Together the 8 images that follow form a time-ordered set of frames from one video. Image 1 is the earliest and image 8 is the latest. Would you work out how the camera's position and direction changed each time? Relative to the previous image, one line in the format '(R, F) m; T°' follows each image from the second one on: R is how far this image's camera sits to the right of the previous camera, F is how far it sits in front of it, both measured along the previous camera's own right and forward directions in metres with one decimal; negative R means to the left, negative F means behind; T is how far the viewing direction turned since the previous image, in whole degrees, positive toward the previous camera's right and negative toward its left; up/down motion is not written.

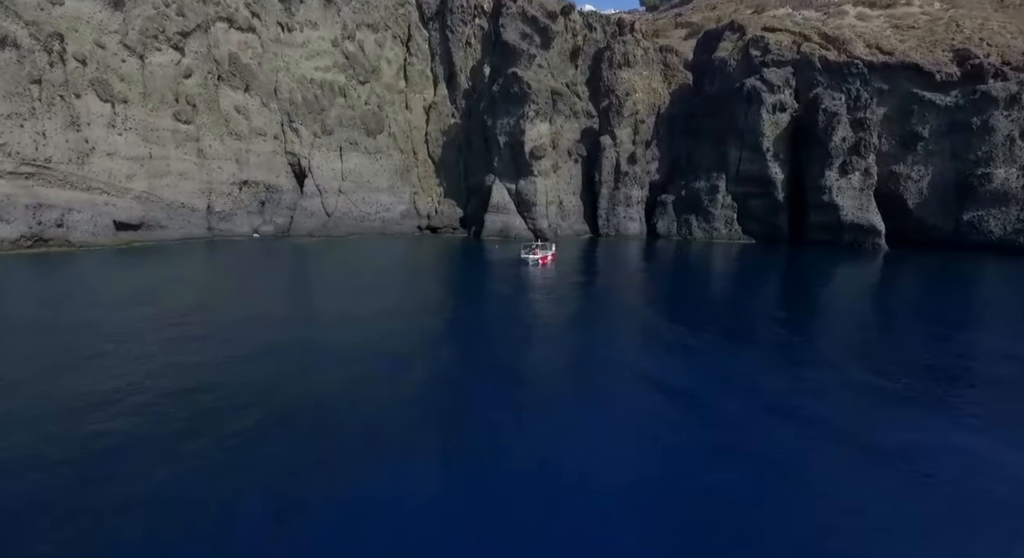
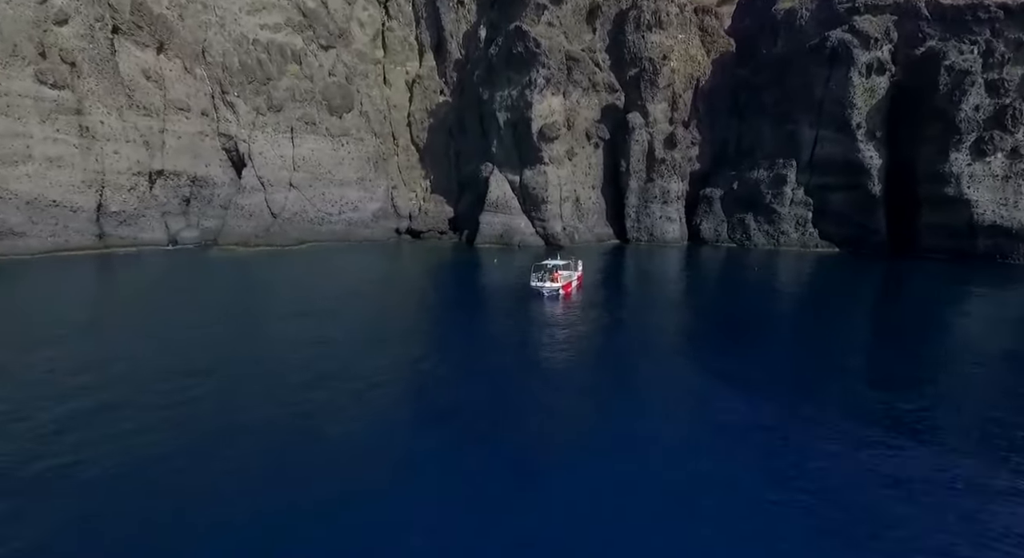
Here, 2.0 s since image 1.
(-0.2, +15.3) m; 0°
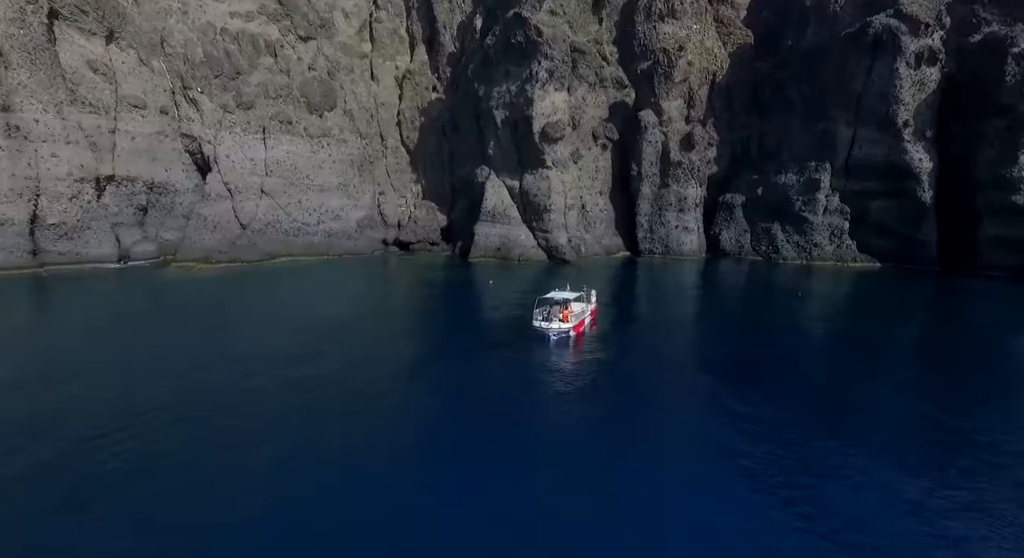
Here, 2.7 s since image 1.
(+0.1, +5.5) m; 0°
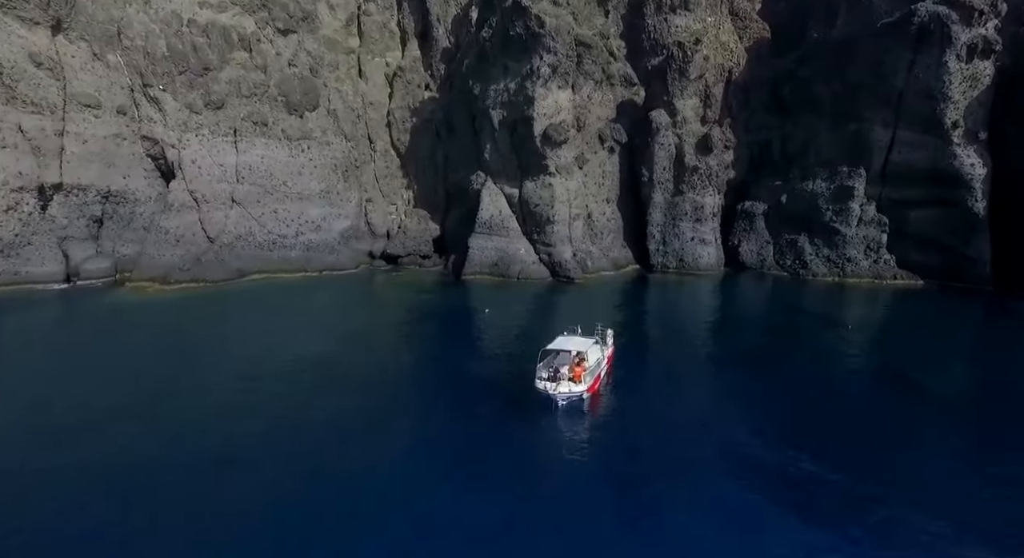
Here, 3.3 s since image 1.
(+0.1, +4.5) m; 0°
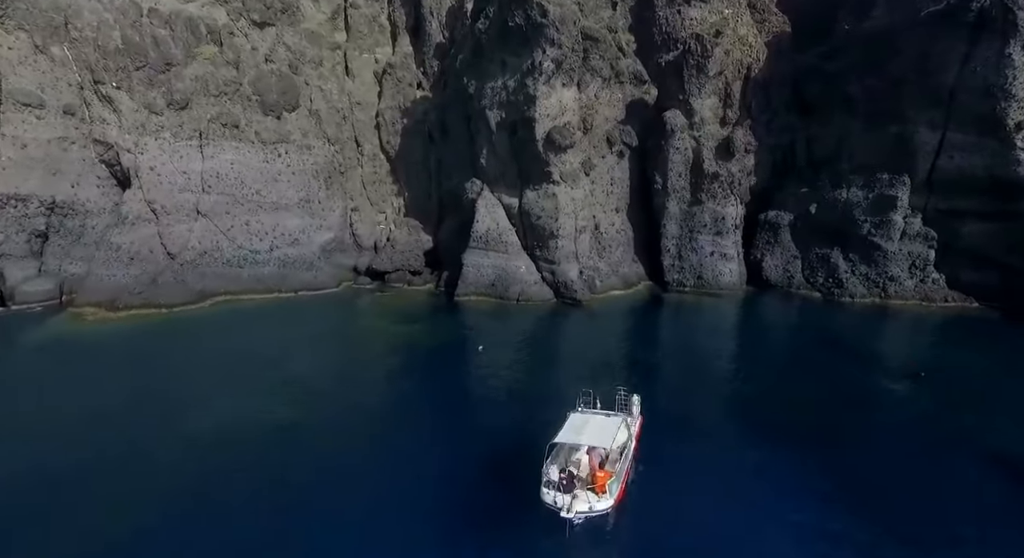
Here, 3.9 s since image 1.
(+0.1, +4.5) m; 0°
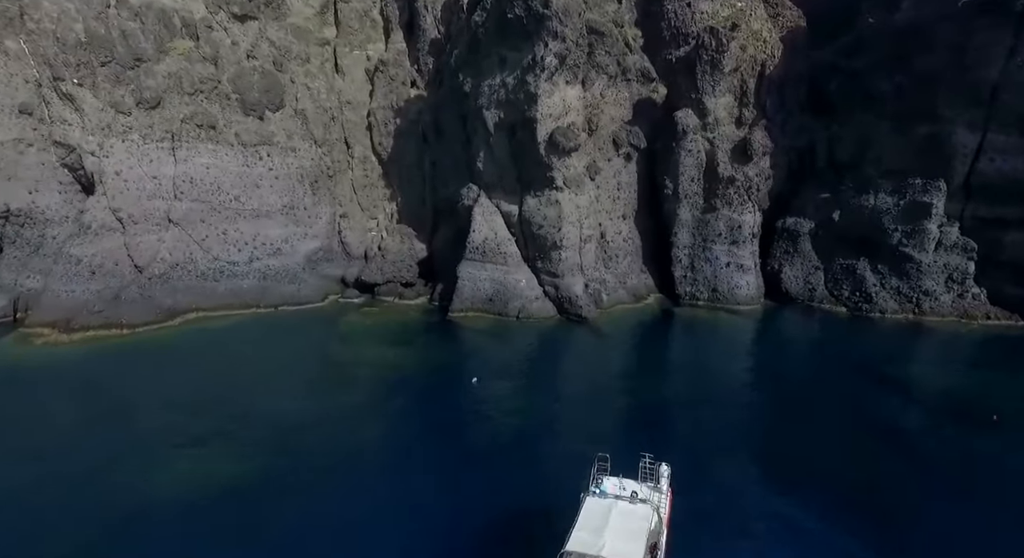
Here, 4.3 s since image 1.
(0.0, +3.0) m; 0°
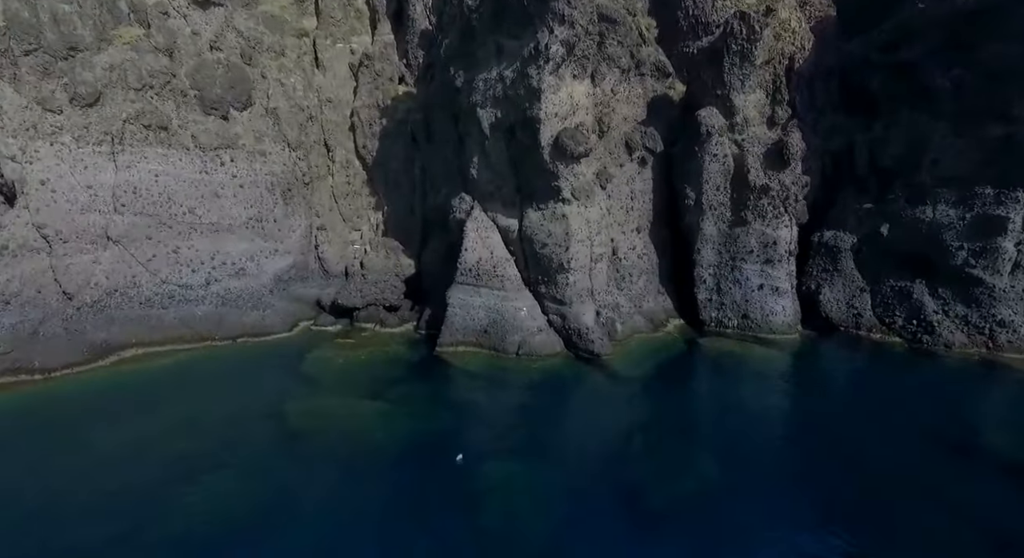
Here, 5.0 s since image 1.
(+0.1, +5.0) m; 0°
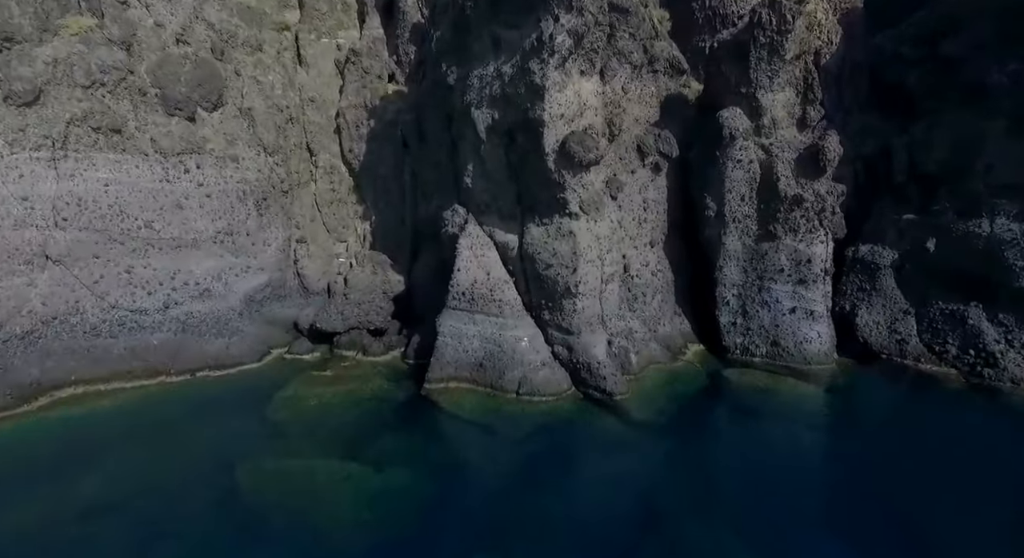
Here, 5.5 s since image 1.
(0.0, +3.7) m; 0°
